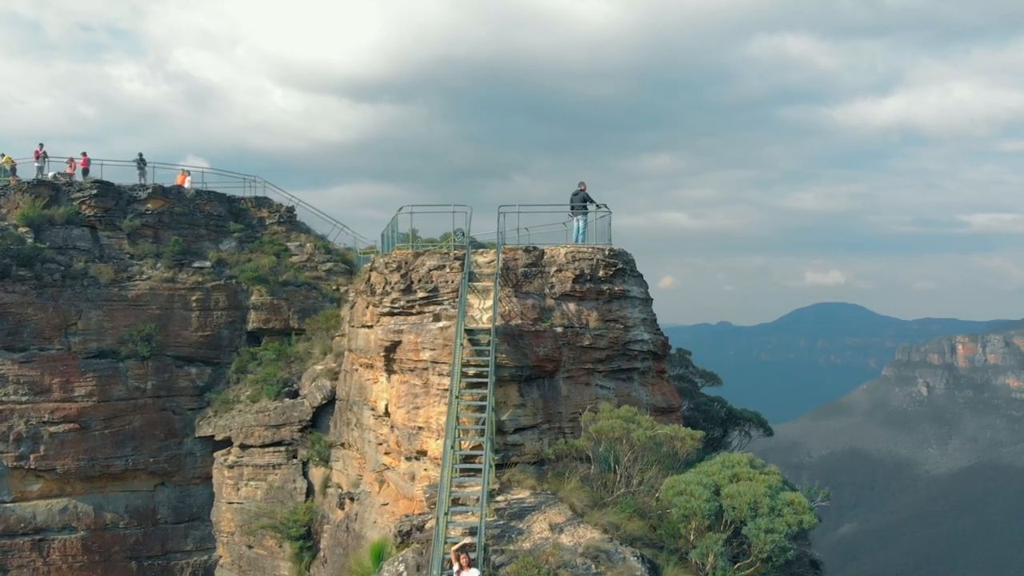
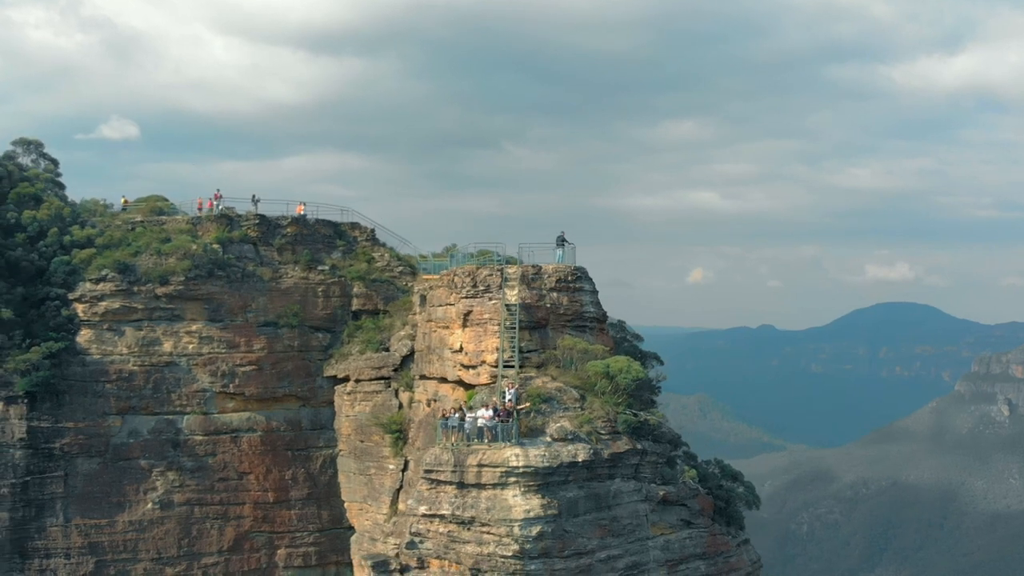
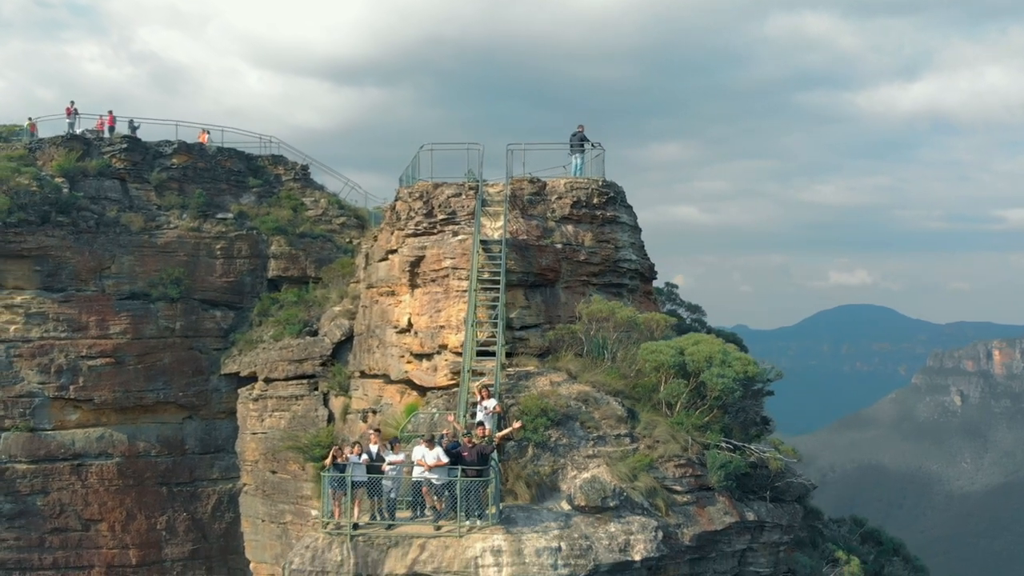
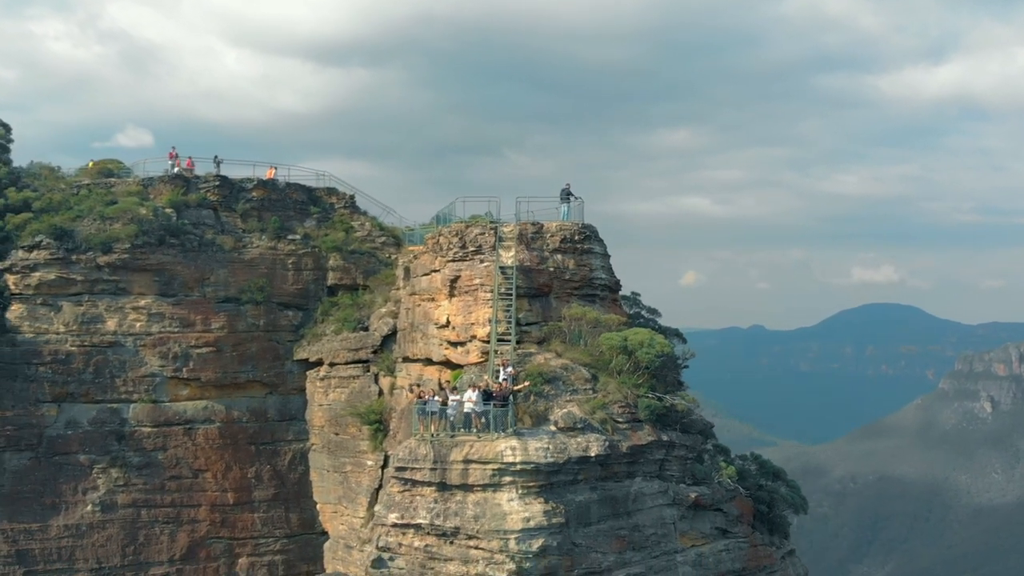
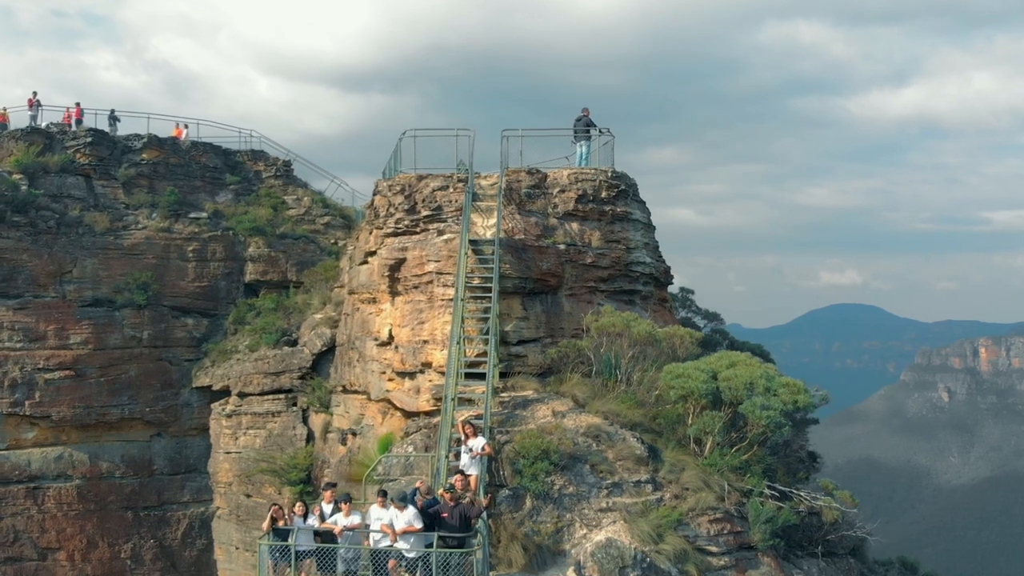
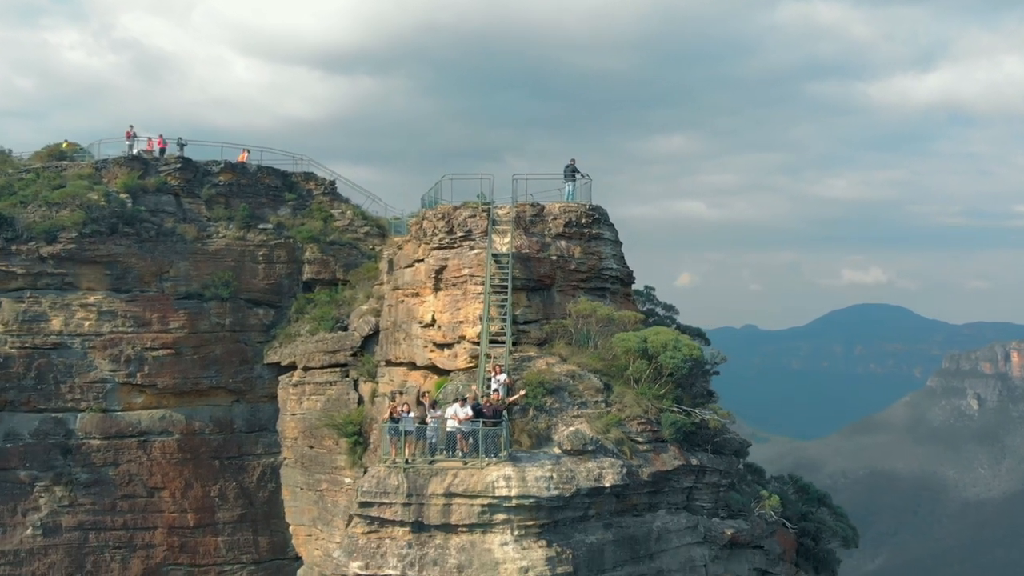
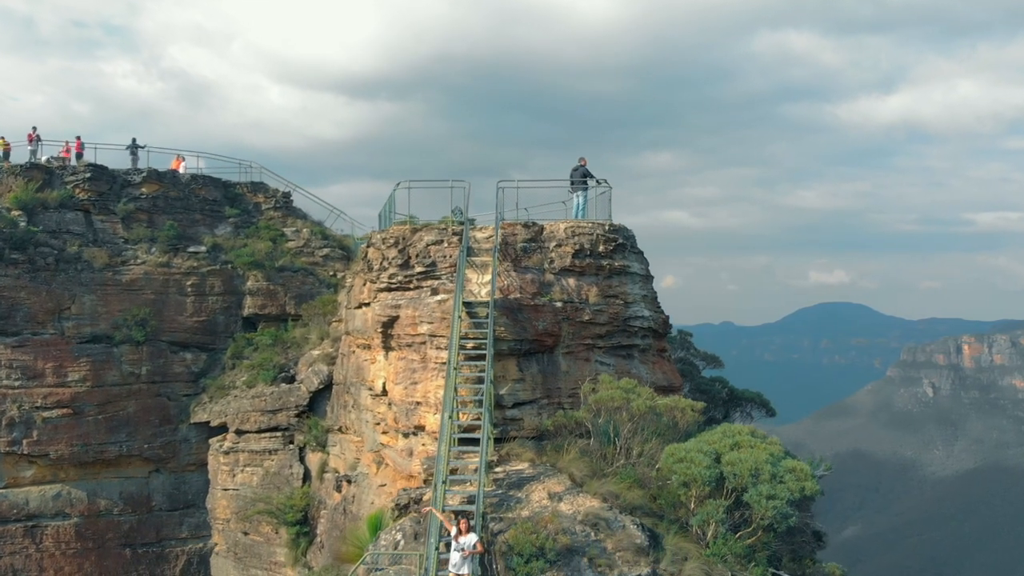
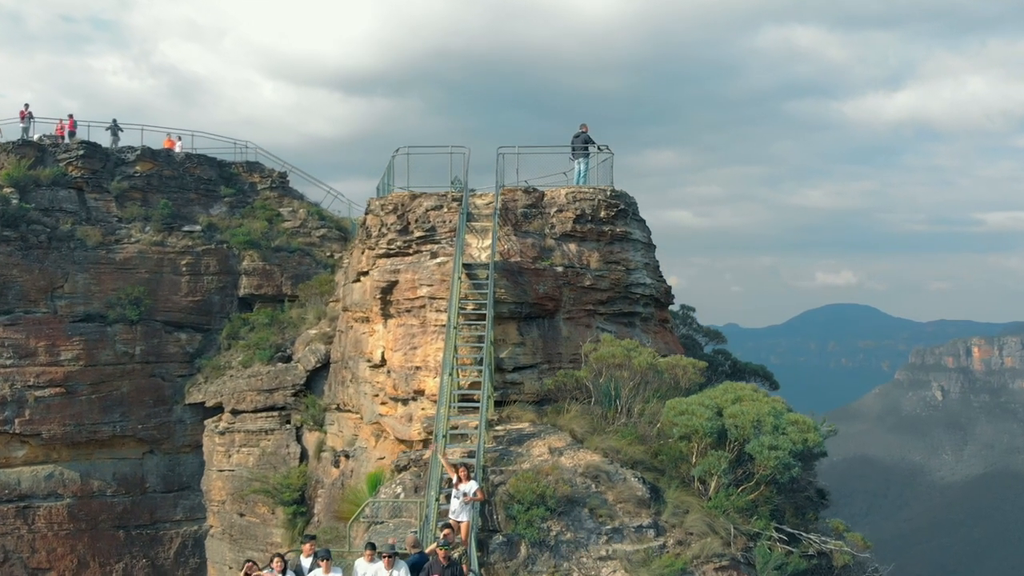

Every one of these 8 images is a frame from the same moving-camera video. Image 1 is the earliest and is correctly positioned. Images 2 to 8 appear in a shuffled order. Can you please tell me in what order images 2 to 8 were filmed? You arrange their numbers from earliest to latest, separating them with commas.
7, 8, 5, 3, 6, 4, 2
